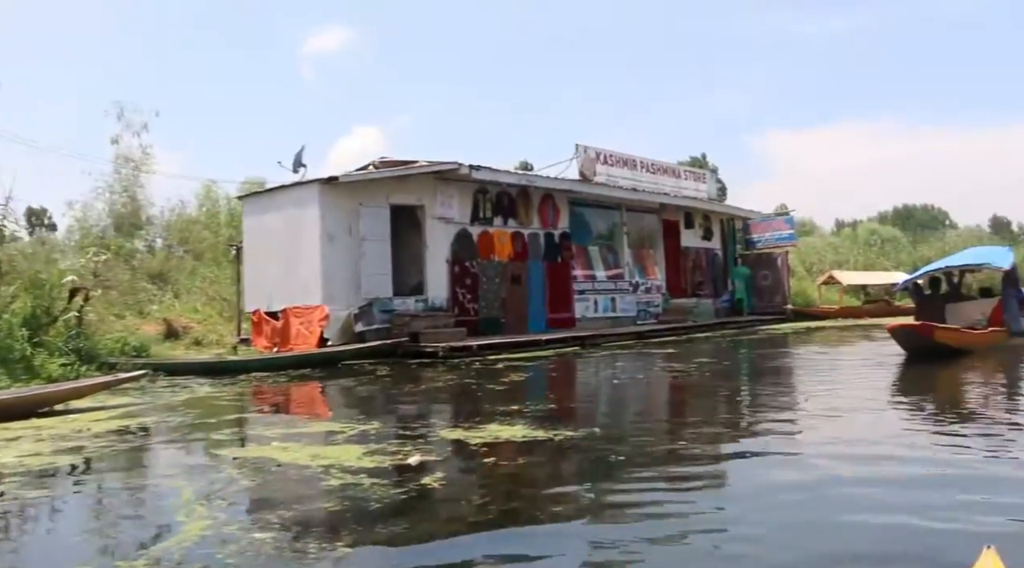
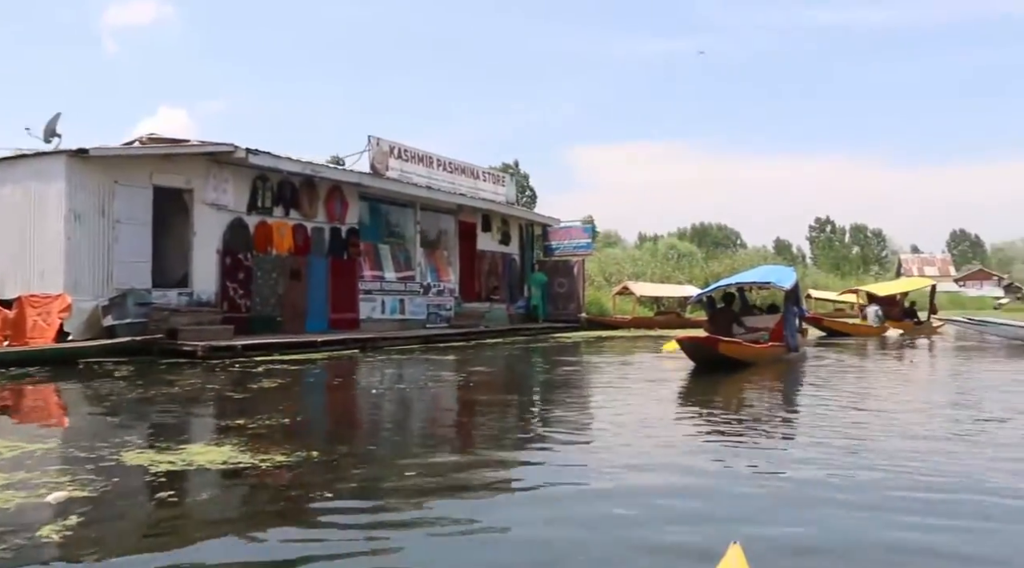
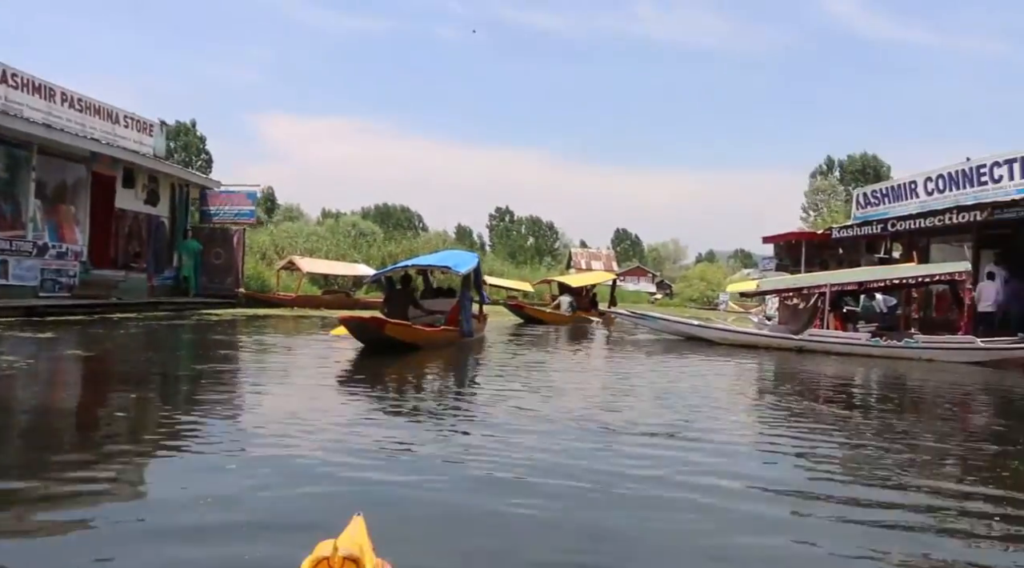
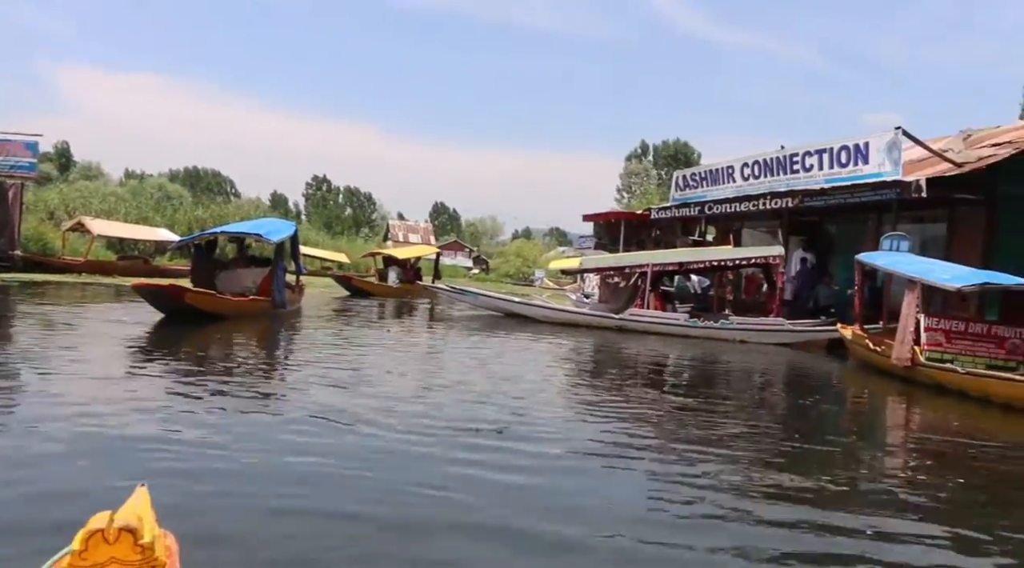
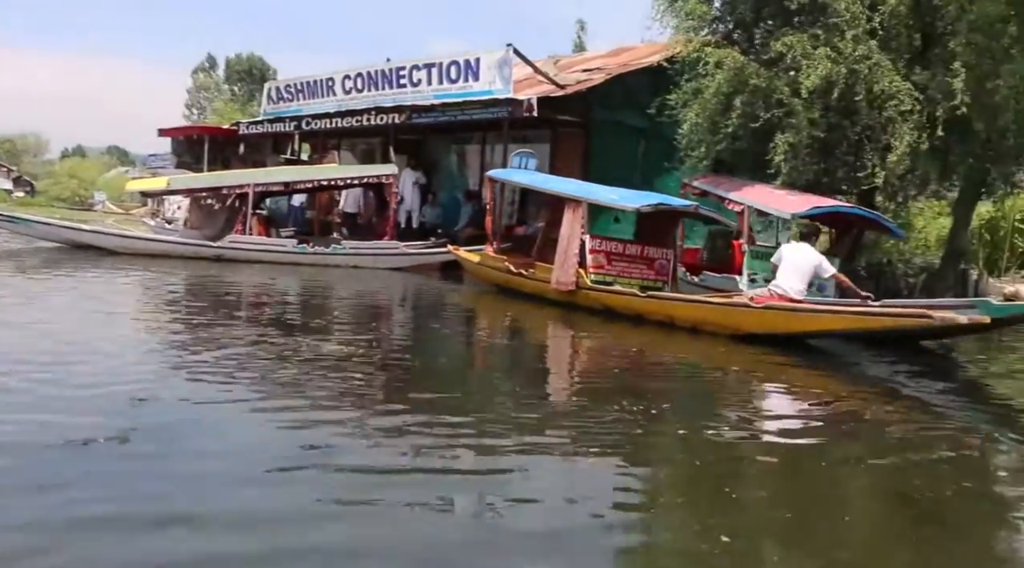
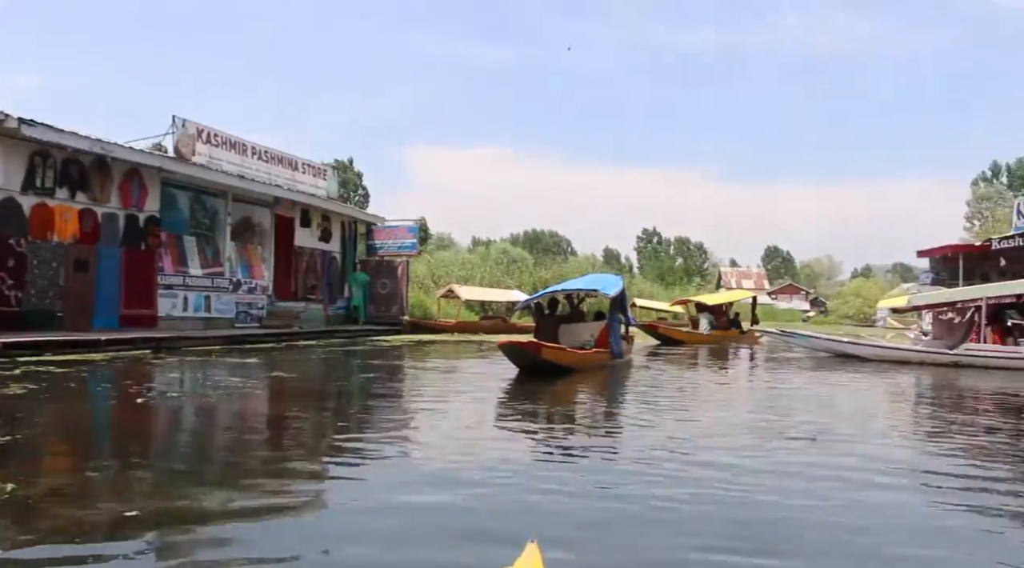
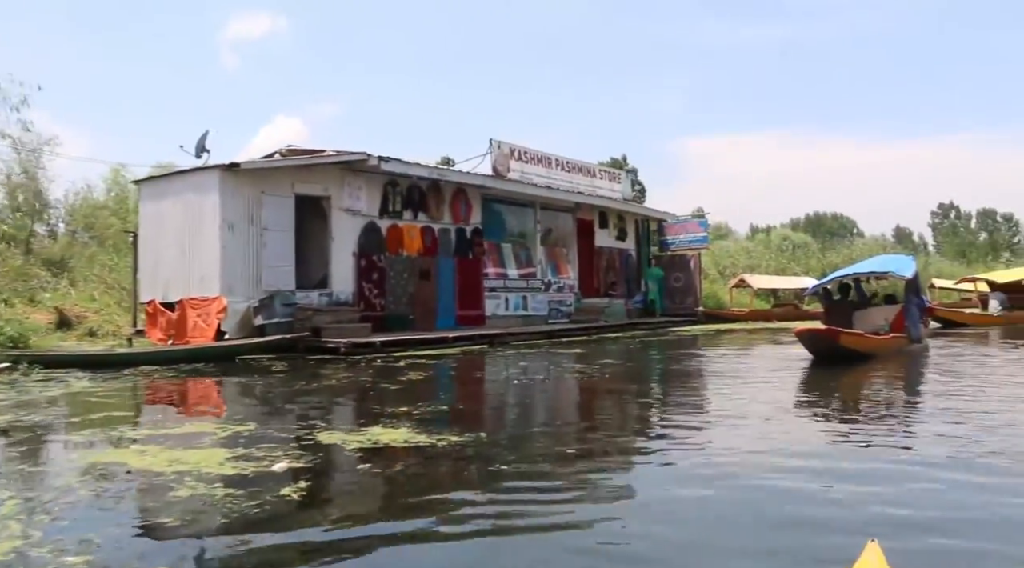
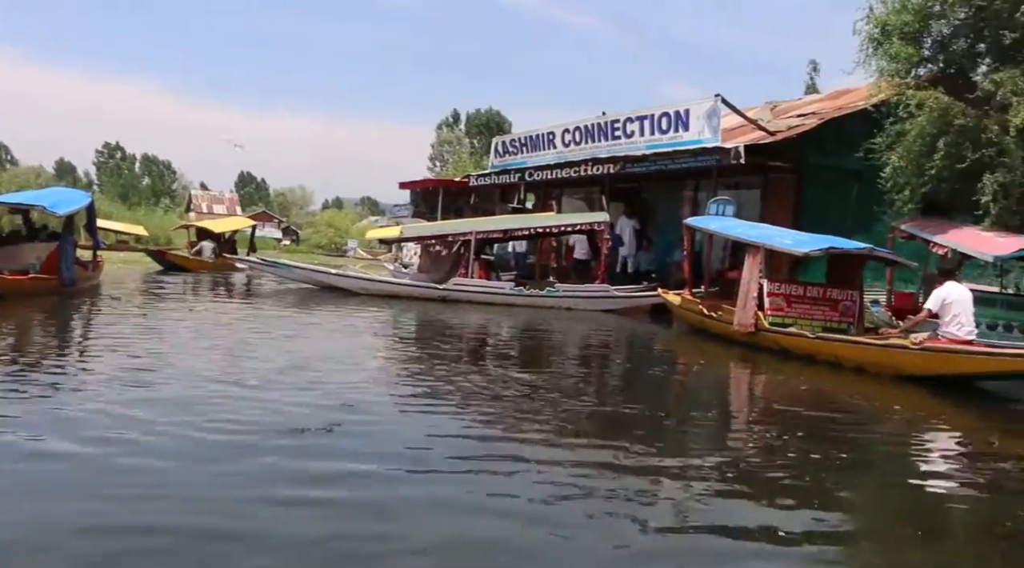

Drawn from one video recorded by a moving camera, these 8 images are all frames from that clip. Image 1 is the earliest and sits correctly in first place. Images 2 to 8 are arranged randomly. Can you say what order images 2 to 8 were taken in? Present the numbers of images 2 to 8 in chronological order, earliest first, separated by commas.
7, 2, 6, 3, 4, 8, 5
